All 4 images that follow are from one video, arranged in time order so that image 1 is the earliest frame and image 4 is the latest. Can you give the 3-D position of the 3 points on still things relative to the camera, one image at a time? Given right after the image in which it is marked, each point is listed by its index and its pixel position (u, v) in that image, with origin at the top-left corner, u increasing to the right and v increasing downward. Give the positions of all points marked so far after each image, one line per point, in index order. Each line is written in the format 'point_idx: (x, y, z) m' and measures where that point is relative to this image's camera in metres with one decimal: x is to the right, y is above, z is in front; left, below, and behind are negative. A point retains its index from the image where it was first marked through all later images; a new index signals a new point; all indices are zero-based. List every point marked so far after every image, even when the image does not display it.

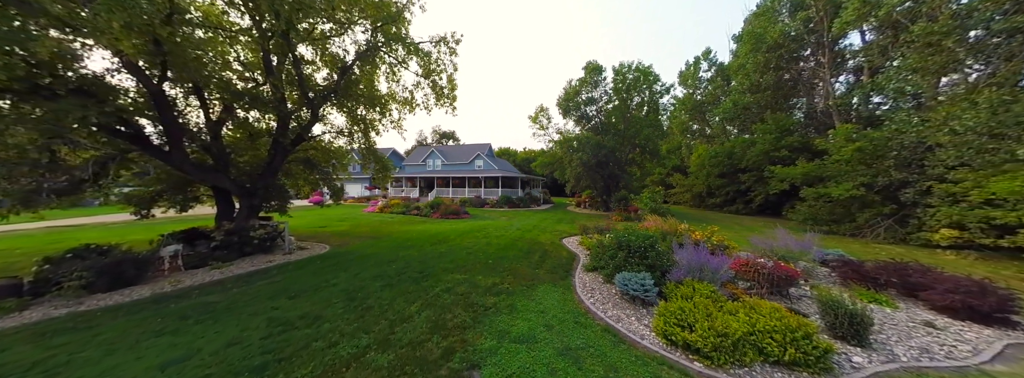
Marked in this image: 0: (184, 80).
0: (-7.0, +2.3, +5.6) m
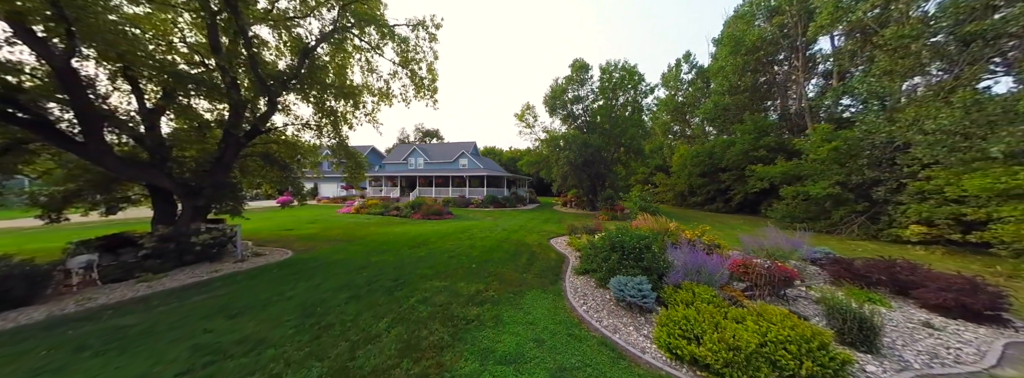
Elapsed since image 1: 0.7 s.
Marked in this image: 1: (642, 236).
0: (-7.3, +2.4, +4.7) m
1: (+2.8, -1.0, +5.7) m
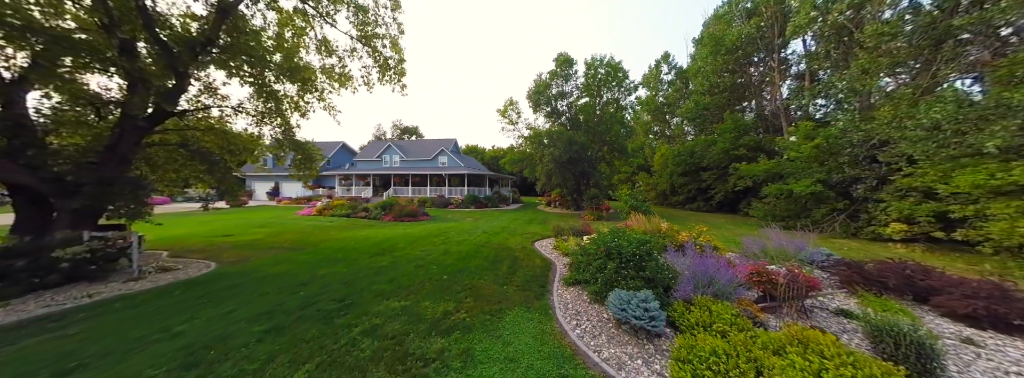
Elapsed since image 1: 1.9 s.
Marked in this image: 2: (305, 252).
0: (-7.6, +2.4, +3.3) m
1: (+2.4, -0.9, +4.9) m
2: (-5.7, -1.7, +7.4) m
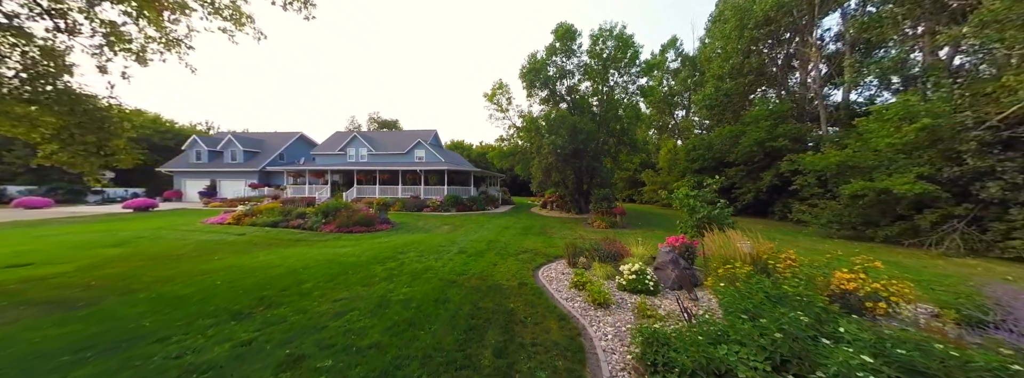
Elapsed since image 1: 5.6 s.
0: (-7.6, +2.4, -0.5) m
1: (+2.3, -0.9, +1.5) m
2: (-5.9, -1.7, +3.7) m
